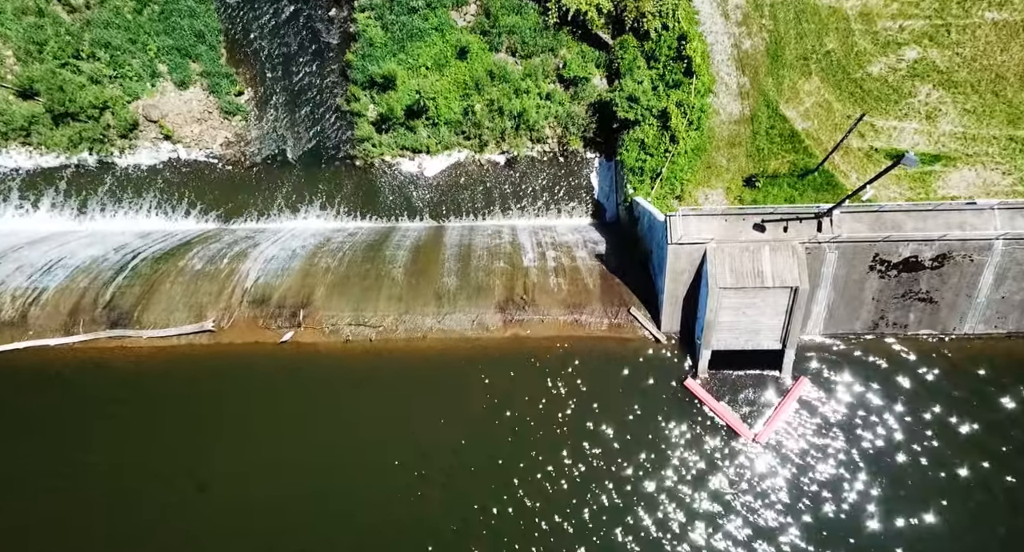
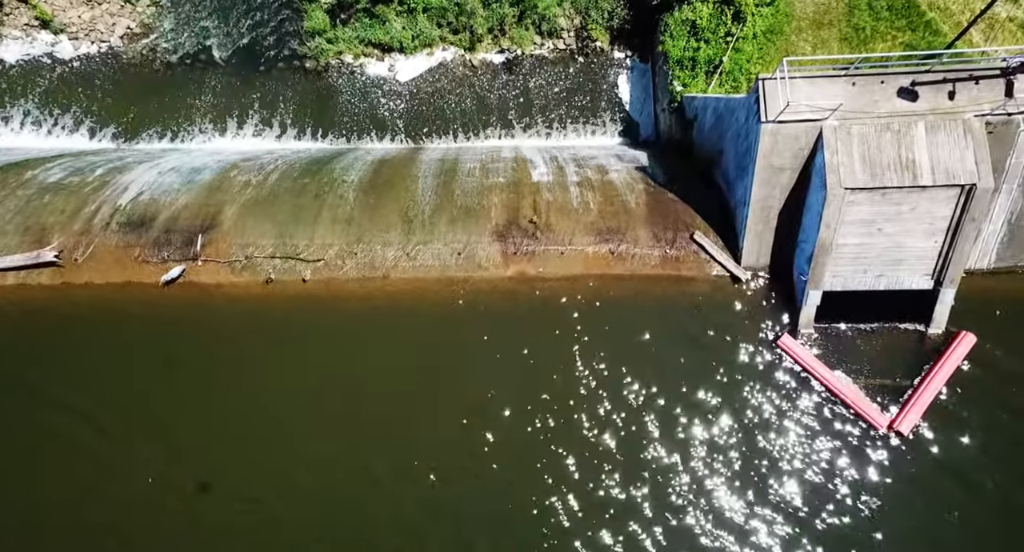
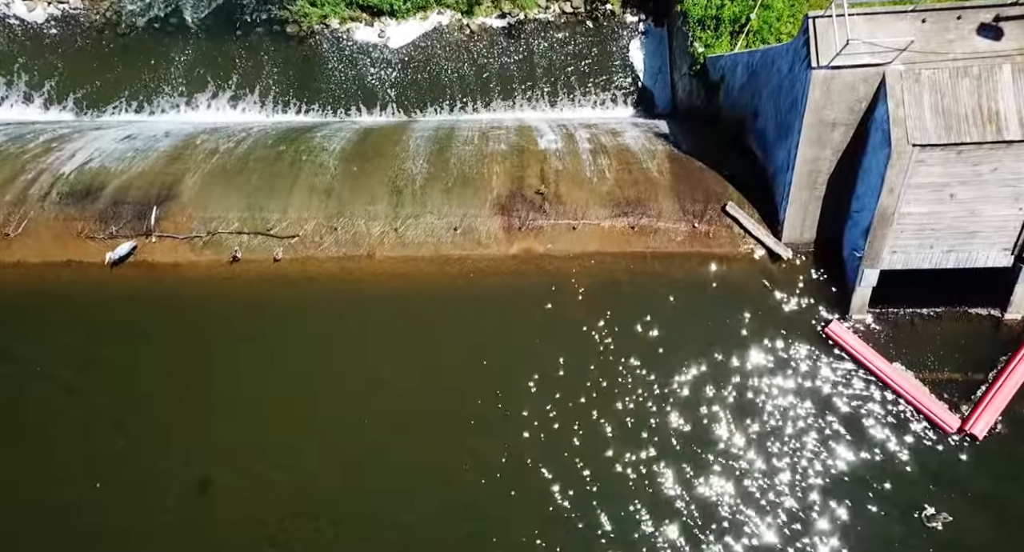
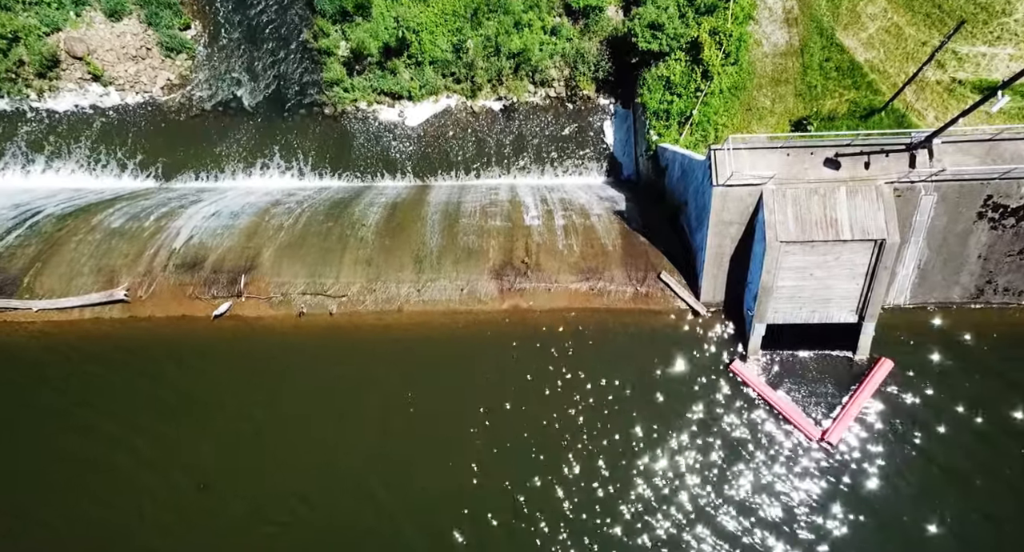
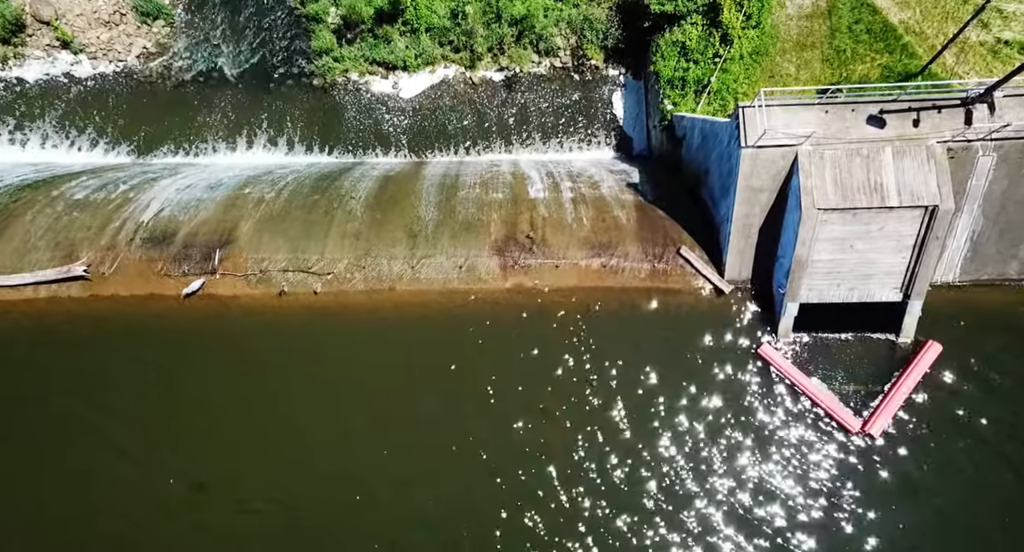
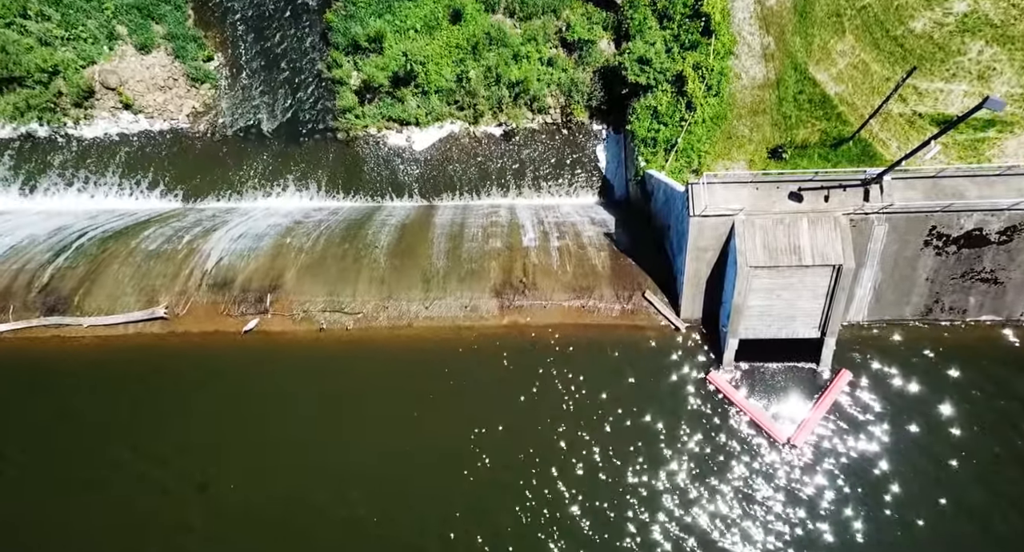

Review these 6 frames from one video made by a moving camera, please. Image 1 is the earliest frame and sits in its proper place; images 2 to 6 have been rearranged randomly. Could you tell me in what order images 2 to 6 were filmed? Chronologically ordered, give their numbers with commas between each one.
6, 4, 5, 2, 3
